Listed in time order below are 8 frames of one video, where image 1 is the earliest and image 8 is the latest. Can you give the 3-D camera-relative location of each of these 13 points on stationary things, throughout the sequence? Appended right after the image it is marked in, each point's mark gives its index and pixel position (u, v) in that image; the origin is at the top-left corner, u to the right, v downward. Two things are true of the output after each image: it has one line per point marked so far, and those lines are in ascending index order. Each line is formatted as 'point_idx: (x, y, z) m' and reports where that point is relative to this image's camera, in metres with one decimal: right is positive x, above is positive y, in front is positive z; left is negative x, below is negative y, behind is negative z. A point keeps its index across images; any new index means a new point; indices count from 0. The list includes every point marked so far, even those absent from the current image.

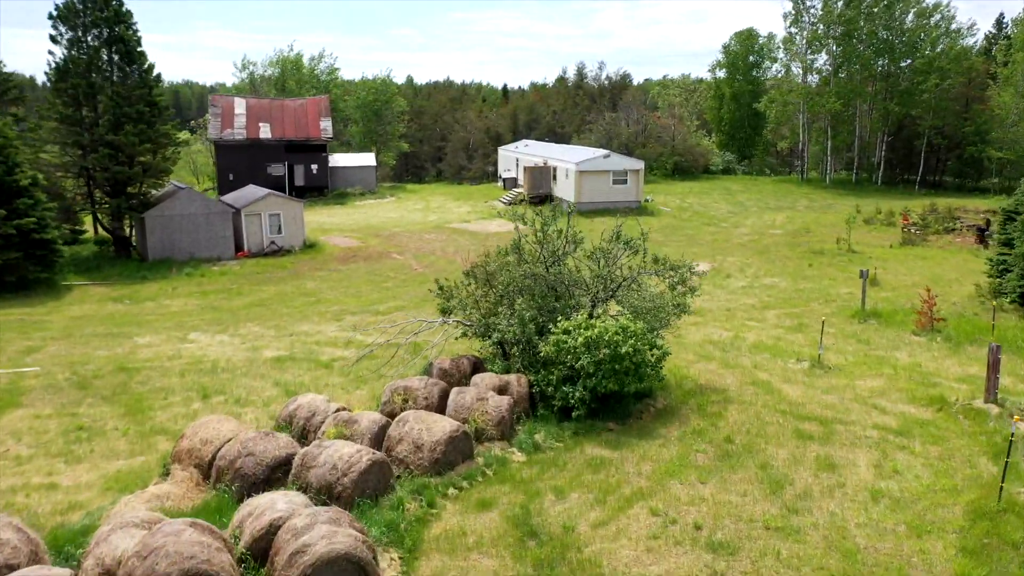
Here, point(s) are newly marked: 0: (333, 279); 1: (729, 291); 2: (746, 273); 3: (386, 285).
0: (-4.3, +0.2, +19.9) m
1: (+4.6, -0.1, +17.7) m
2: (+5.6, +0.3, +19.8) m
3: (-2.9, 0.0, +19.1) m
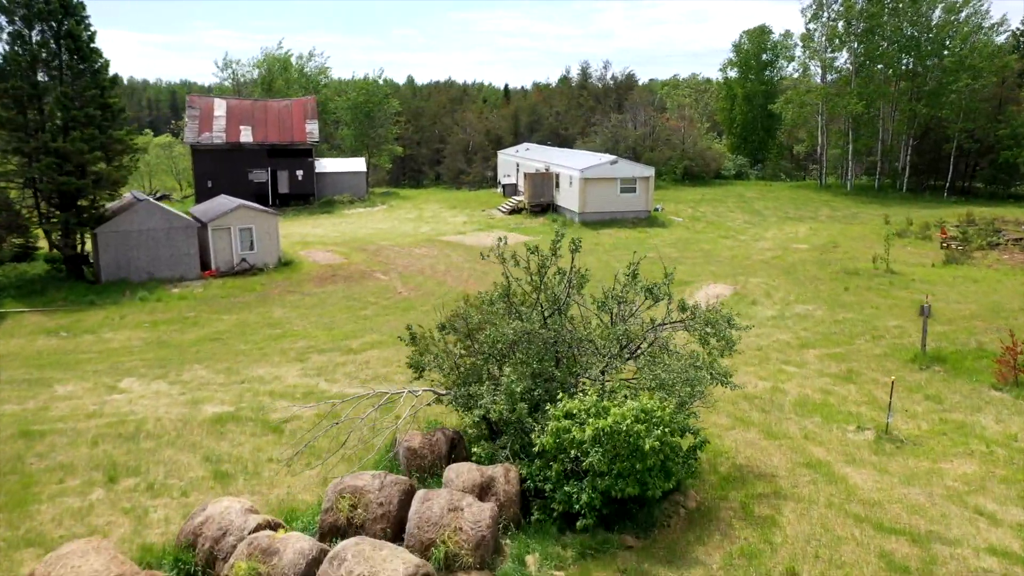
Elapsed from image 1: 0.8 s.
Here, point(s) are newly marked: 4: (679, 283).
0: (-4.4, -0.4, +17.6) m
1: (+4.6, -0.7, +15.3) m
2: (+5.5, -0.2, +17.4) m
3: (-3.0, -0.5, +16.8) m
4: (+3.9, +0.1, +19.4) m
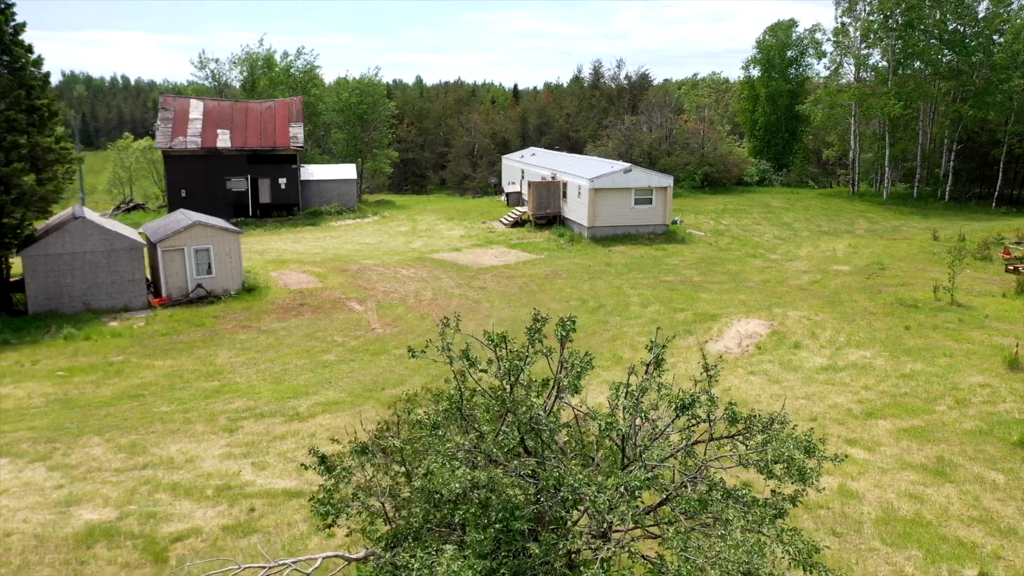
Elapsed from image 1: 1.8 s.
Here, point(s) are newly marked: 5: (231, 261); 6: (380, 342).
0: (-4.5, -1.0, +14.7) m
1: (+4.4, -1.4, +12.3) m
2: (+5.4, -0.9, +14.4) m
3: (-3.2, -1.2, +13.9) m
4: (+3.8, -0.6, +16.4) m
5: (-6.3, +0.6, +18.6) m
6: (-2.4, -1.0, +14.8) m
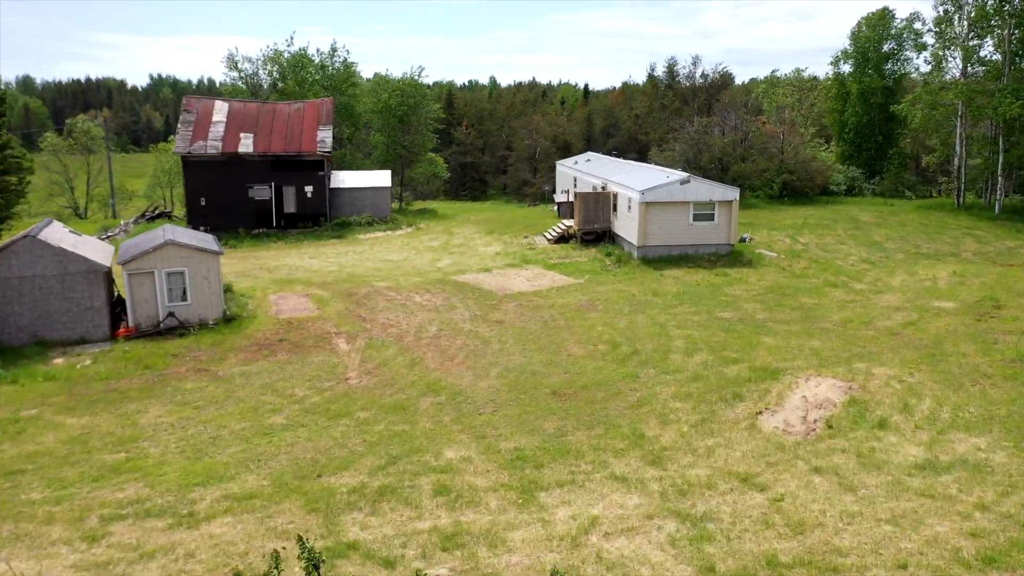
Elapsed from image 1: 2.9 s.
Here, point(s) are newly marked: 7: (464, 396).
0: (-4.6, -1.6, +12.1) m
1: (+4.1, -2.1, +8.8) m
2: (+5.3, -1.7, +10.8) m
3: (-3.3, -1.8, +11.2) m
4: (+3.9, -1.4, +12.9) m
5: (-5.9, 0.0, +16.2) m
6: (-2.4, -1.6, +12.0) m
7: (-0.7, -1.6, +12.1) m
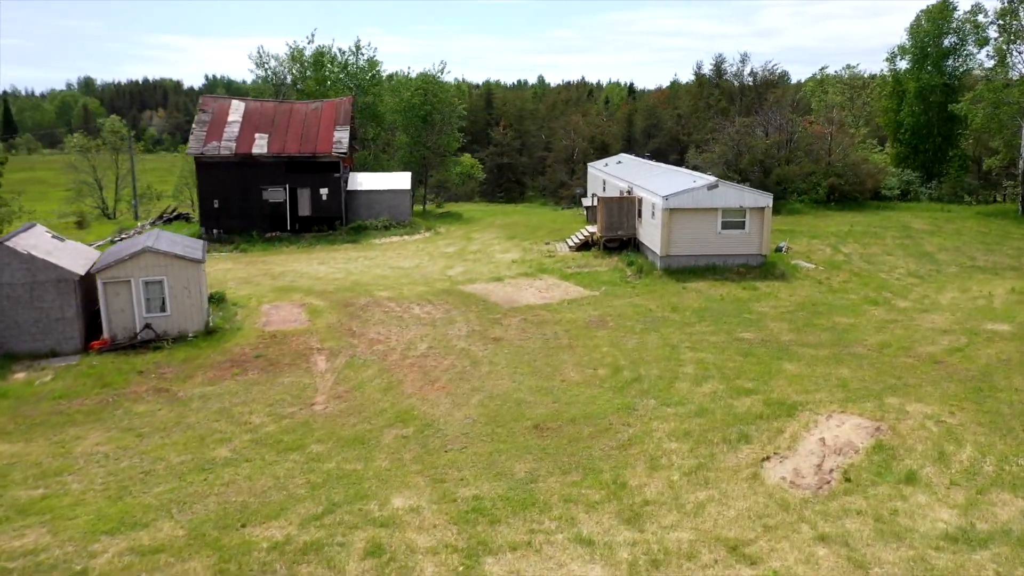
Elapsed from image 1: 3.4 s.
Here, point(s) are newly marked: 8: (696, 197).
0: (-4.9, -1.8, +11.1) m
1: (+3.5, -2.4, +7.2) m
2: (+4.9, -2.0, +9.2) m
3: (-3.6, -2.0, +10.1) m
4: (+3.7, -1.7, +11.4) m
5: (-6.0, -0.2, +15.2) m
6: (-2.7, -1.9, +10.8) m
7: (-1.0, -1.9, +10.9) m
8: (+4.3, +2.2, +19.5) m
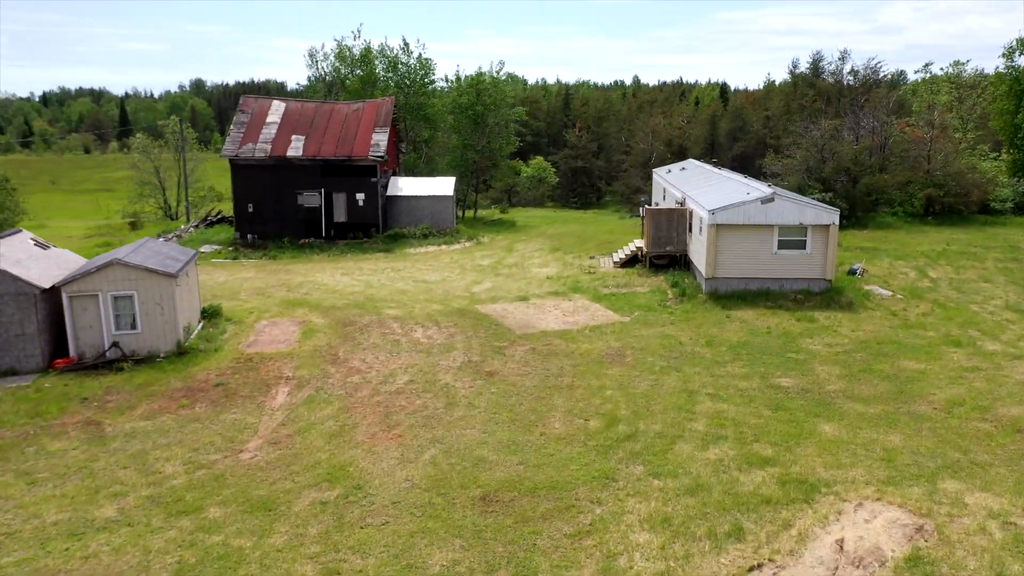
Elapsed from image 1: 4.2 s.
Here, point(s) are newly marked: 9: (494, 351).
0: (-5.4, -2.1, +9.8) m
1: (+2.4, -3.0, +4.9) m
2: (+4.0, -2.6, +6.7) m
3: (-4.3, -2.4, +8.6) m
4: (+3.1, -2.2, +9.0) m
5: (-5.9, -0.4, +14.0) m
6: (-3.3, -2.2, +9.3) m
7: (-1.7, -2.3, +9.1) m
8: (+4.8, +1.6, +17.0) m
9: (-0.3, -1.1, +14.7) m
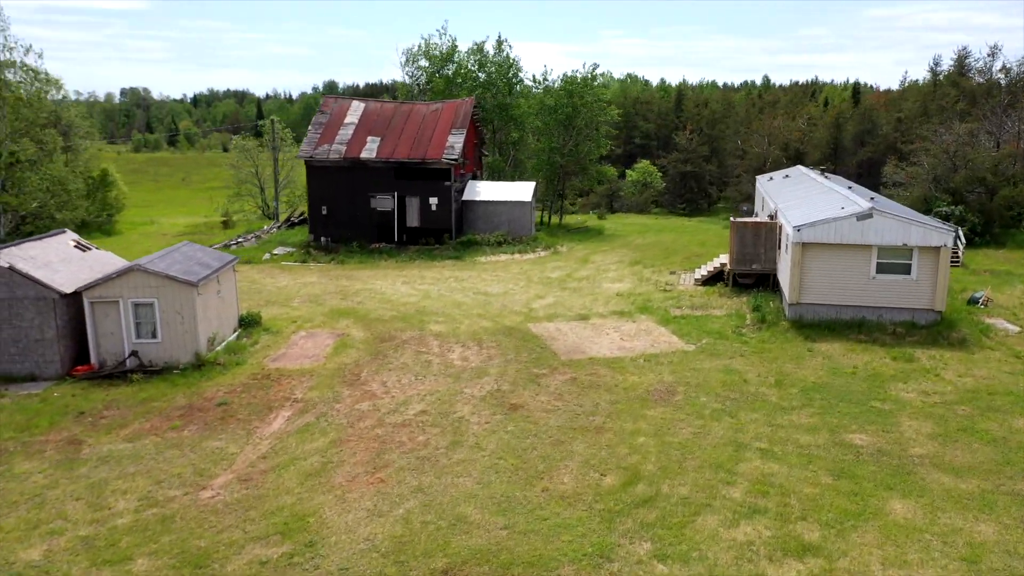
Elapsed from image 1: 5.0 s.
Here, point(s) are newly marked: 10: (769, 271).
0: (-5.5, -2.3, +9.1) m
1: (+1.5, -3.3, +3.1) m
2: (+3.3, -3.0, +4.6) m
3: (-4.6, -2.5, +7.8) m
4: (+2.8, -2.6, +7.1) m
5: (-5.3, -0.6, +13.4) m
6: (-3.6, -2.4, +8.3) m
7: (-1.9, -2.5, +7.8) m
8: (+5.8, +1.1, +14.7) m
9: (+0.3, -1.4, +13.1) m
10: (+5.6, +0.4, +18.0) m
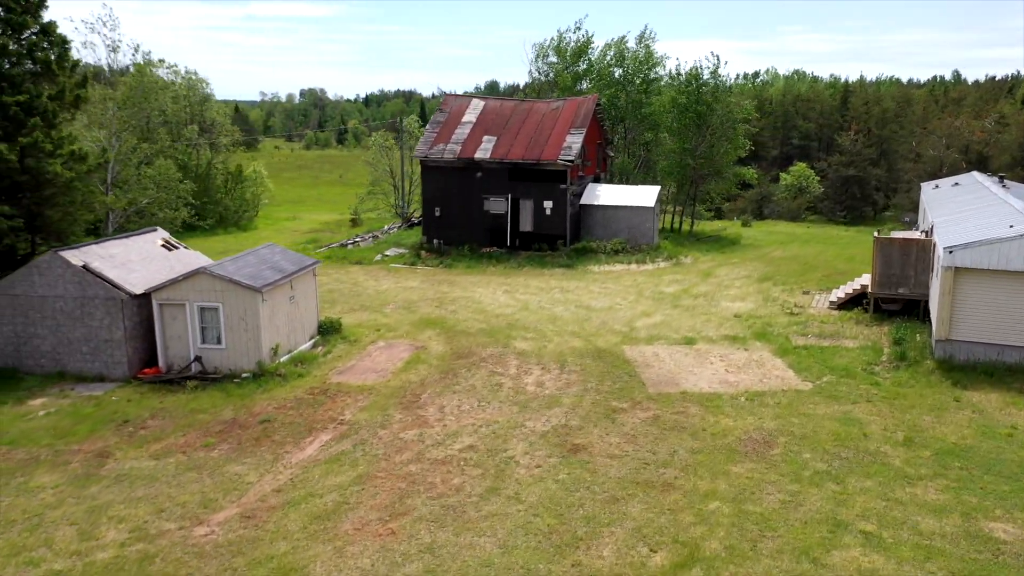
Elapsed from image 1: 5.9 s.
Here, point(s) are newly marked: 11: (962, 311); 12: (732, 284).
0: (-5.2, -2.3, +8.6) m
1: (+0.5, -3.7, +1.5) m
2: (+2.6, -3.4, +2.6) m
3: (-4.6, -2.6, +7.2) m
4: (+2.5, -3.0, +5.1) m
5: (-4.1, -0.7, +12.8) m
6: (-3.4, -2.5, +7.5) m
7: (-1.9, -2.7, +6.7) m
8: (+7.1, +0.5, +11.9) m
9: (+1.3, -1.7, +11.5) m
10: (+7.6, -0.2, +15.3) m
11: (+6.8, -0.3, +12.4) m
12: (+5.1, +0.1, +19.1) m
